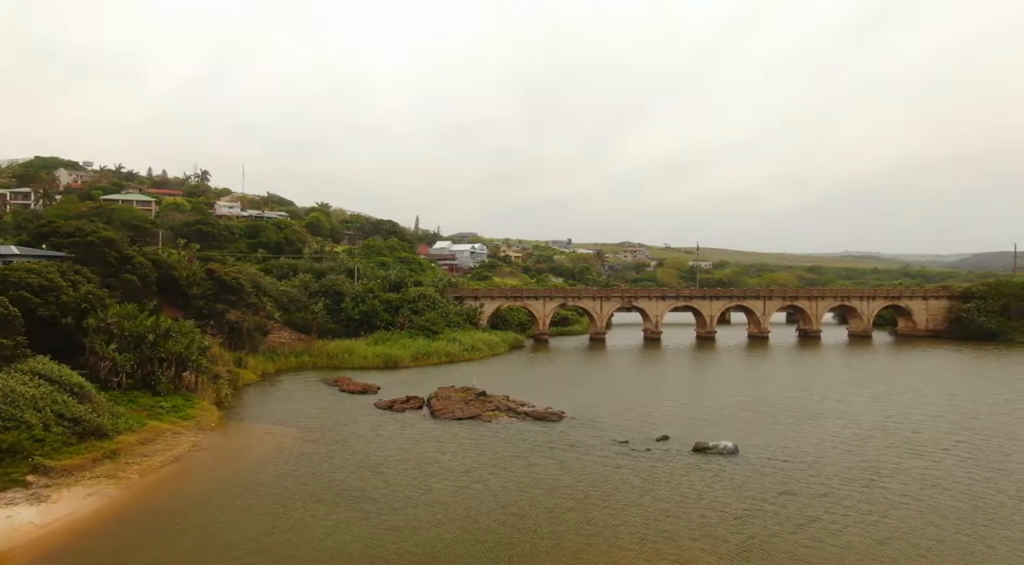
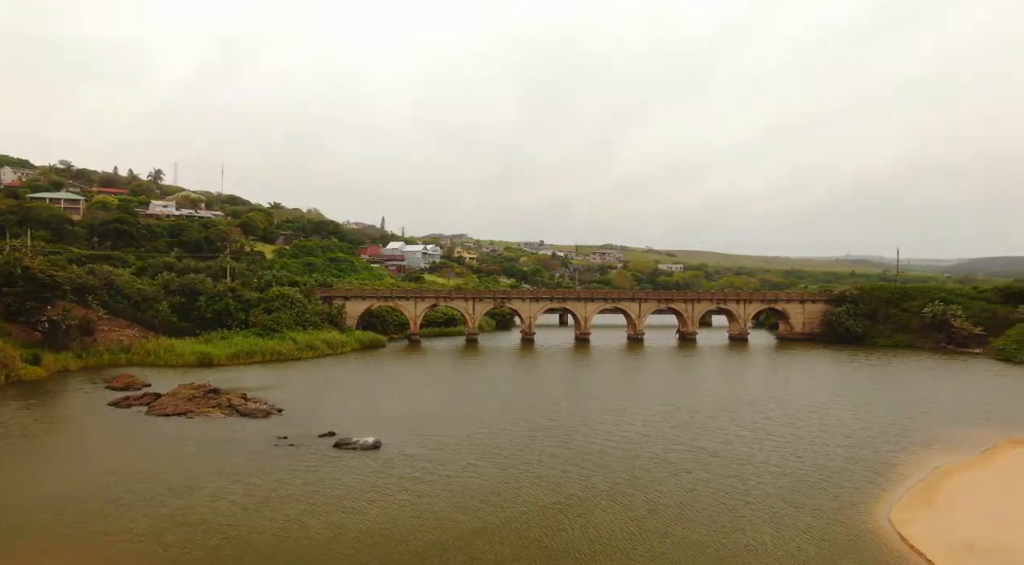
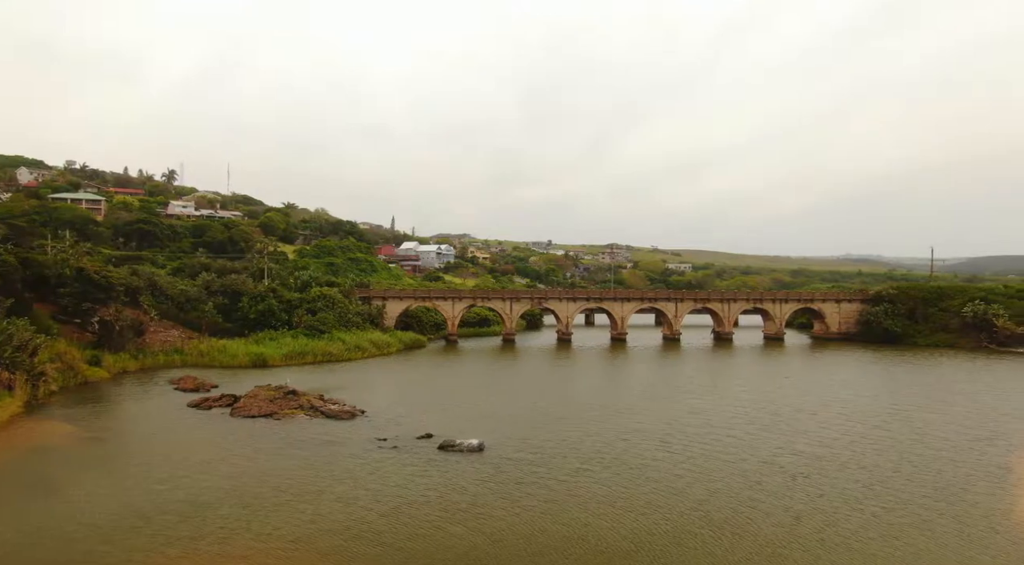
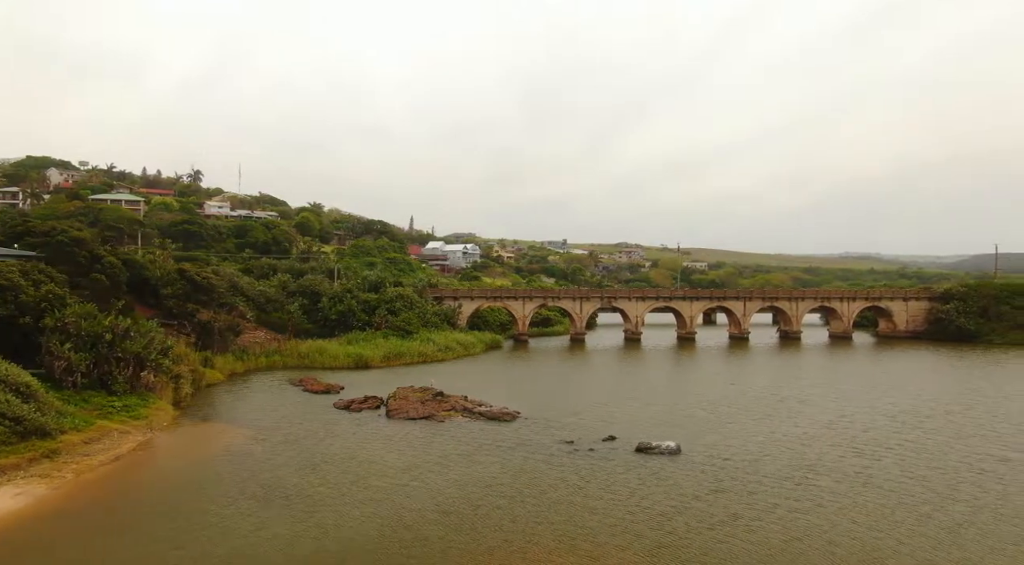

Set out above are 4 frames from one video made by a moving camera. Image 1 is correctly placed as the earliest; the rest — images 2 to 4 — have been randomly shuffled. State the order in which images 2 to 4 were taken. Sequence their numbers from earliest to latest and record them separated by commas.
4, 3, 2
